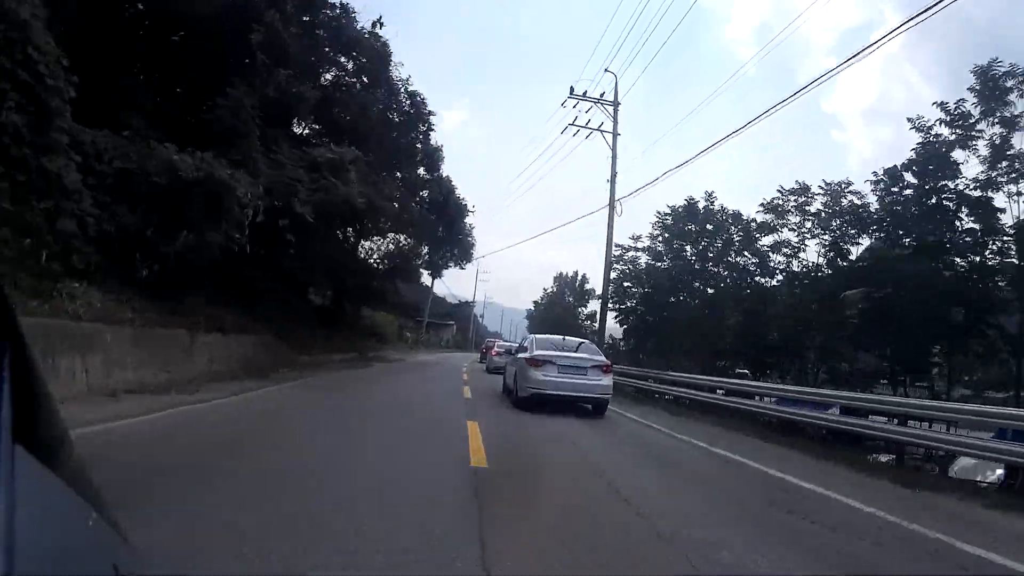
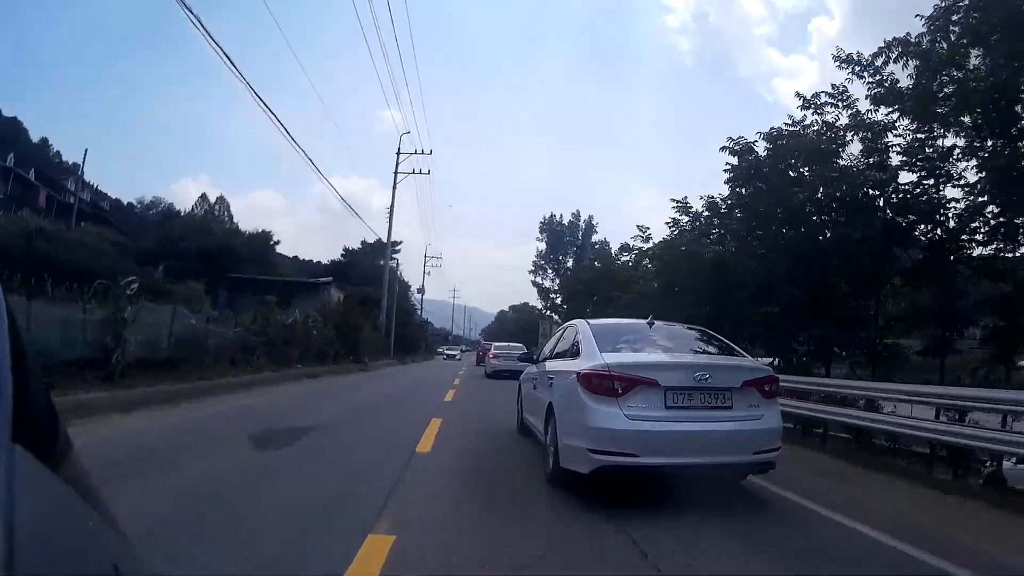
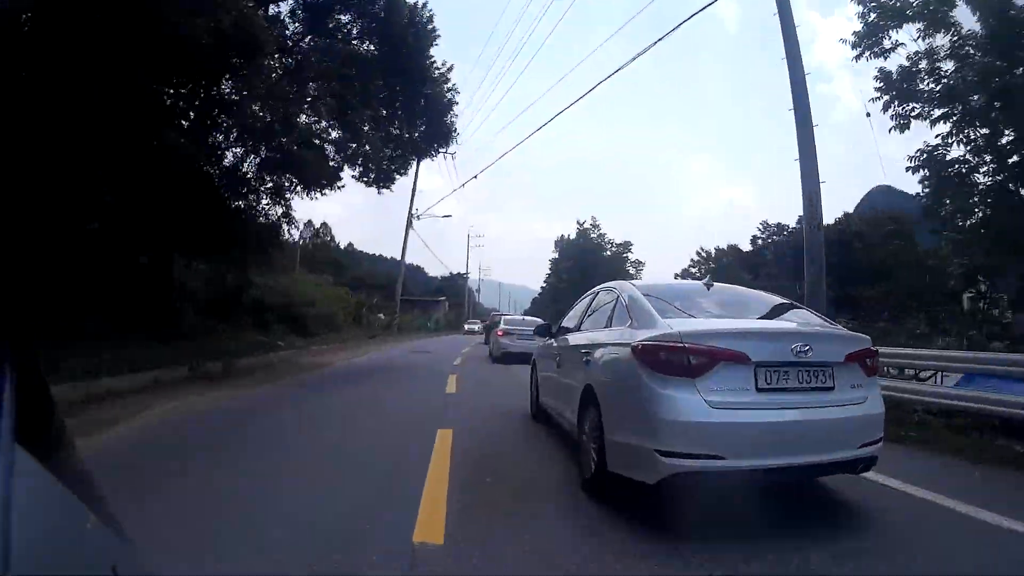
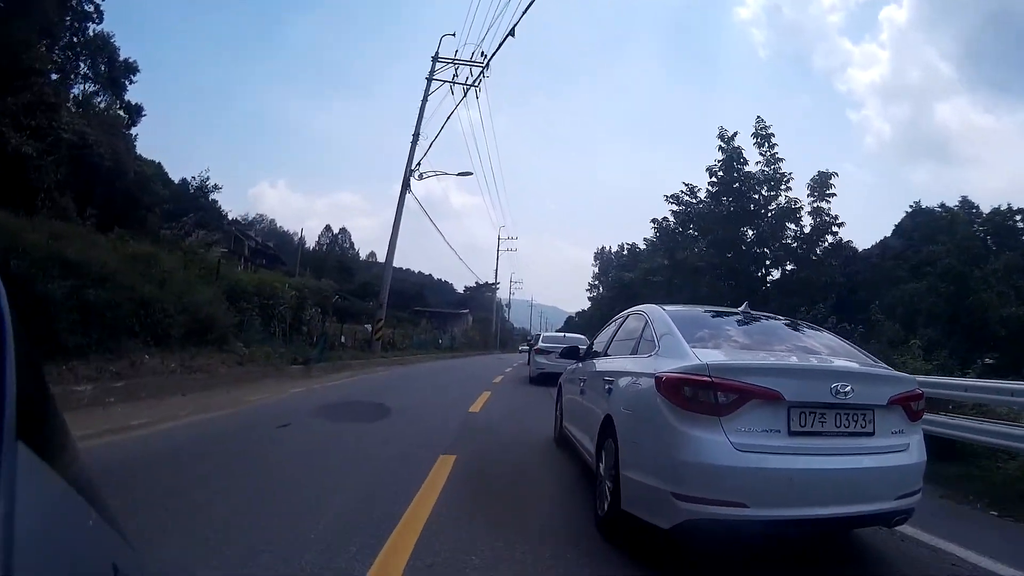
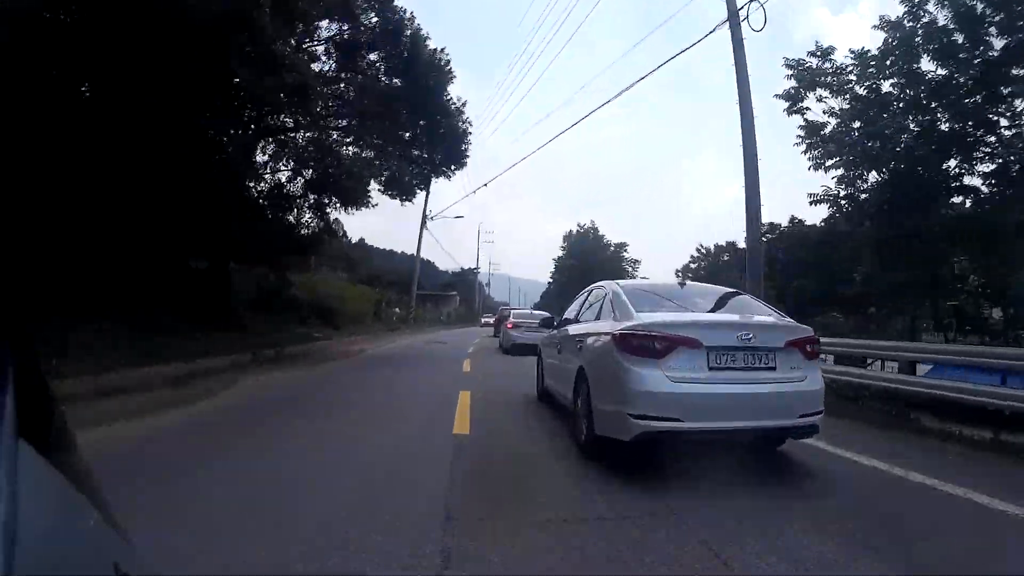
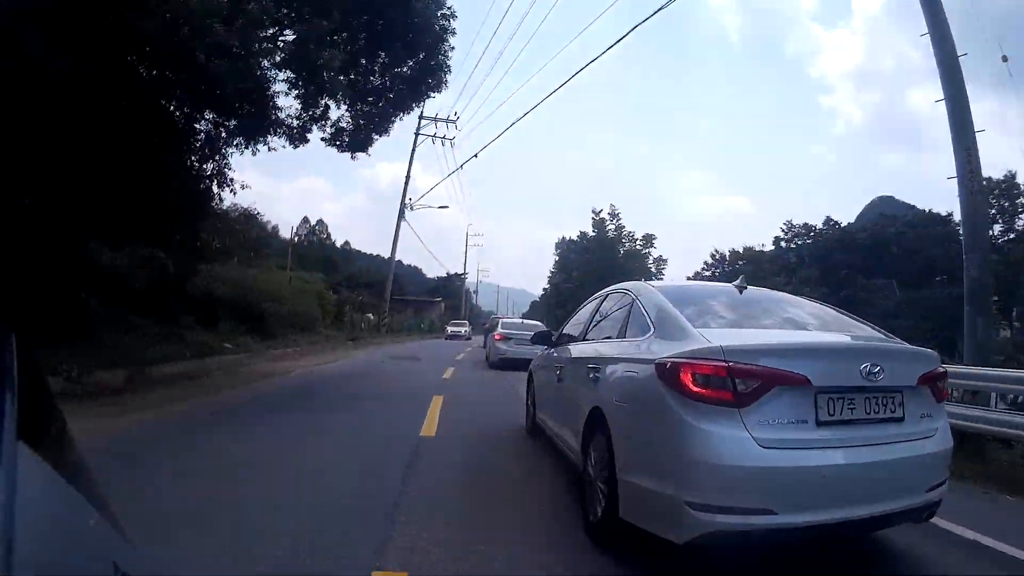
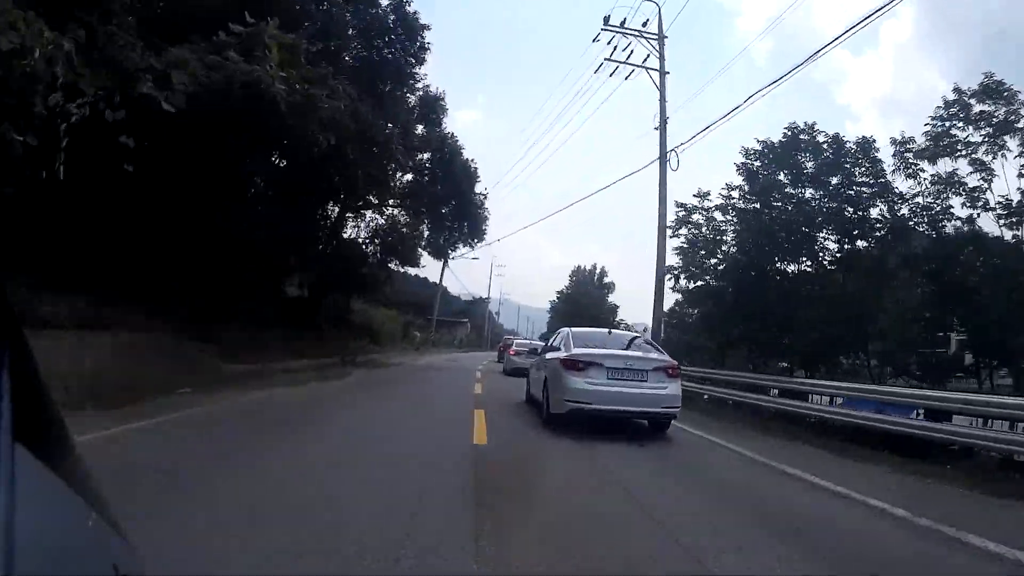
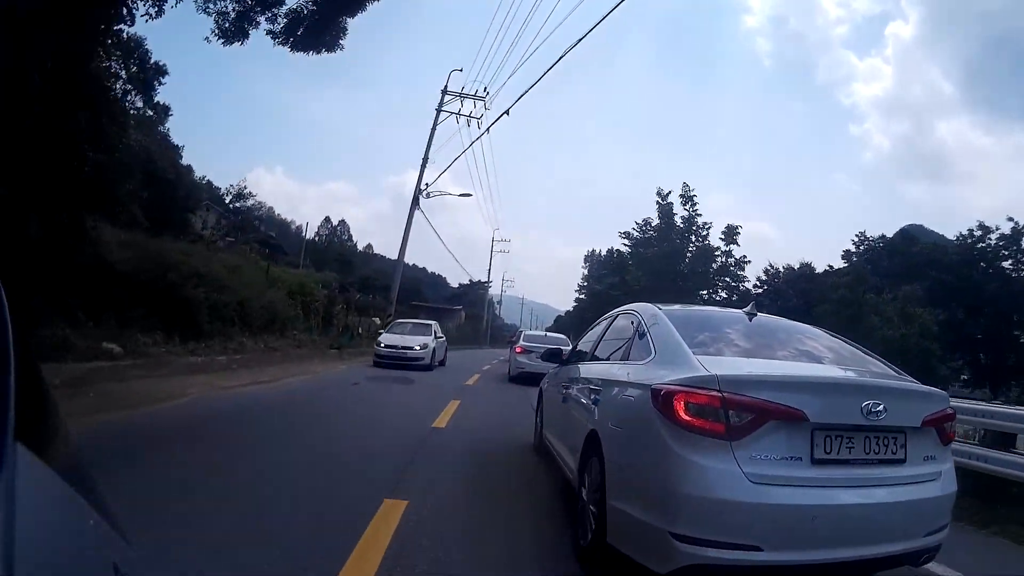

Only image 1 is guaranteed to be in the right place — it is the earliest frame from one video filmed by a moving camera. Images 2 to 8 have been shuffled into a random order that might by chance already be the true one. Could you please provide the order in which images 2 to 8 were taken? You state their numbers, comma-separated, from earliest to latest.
7, 5, 3, 6, 8, 4, 2
